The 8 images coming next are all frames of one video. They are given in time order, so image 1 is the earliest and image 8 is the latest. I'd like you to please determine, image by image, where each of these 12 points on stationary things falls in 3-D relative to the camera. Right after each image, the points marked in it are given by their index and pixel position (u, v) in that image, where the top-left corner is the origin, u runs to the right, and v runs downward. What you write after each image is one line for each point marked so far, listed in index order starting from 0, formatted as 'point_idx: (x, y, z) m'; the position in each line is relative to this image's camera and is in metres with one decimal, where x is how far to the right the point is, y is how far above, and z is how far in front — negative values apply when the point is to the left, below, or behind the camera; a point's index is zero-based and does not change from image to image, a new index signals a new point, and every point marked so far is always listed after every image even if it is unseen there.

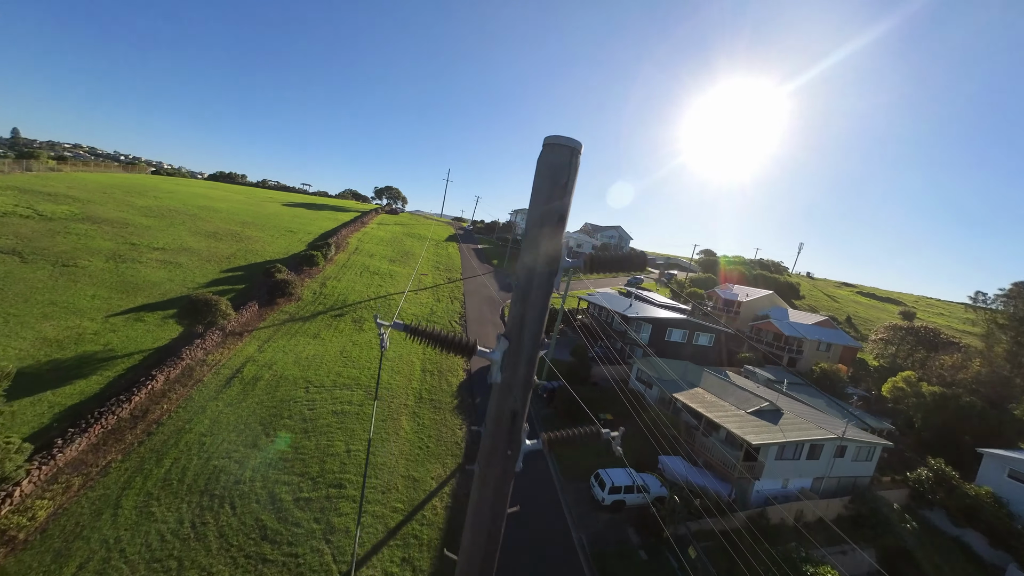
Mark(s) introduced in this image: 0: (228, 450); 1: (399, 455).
0: (-11.3, -6.5, +14.3) m
1: (-5.1, -7.6, +16.3) m
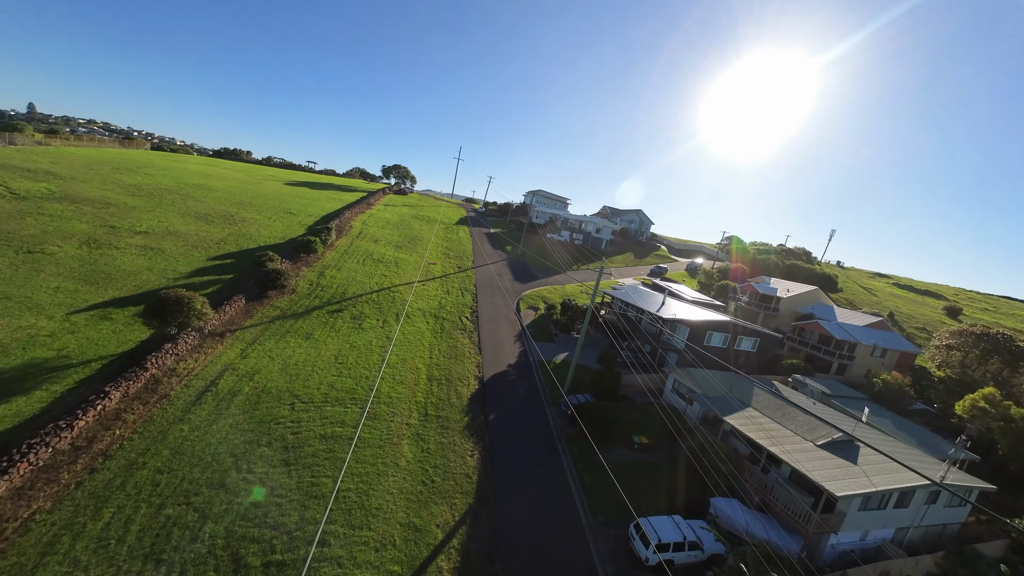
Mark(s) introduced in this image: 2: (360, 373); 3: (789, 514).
0: (-10.5, -6.7, +11.6) m
1: (-4.3, -7.7, +13.5) m
2: (-8.1, -4.5, +19.1) m
3: (+11.4, -9.3, +14.7) m
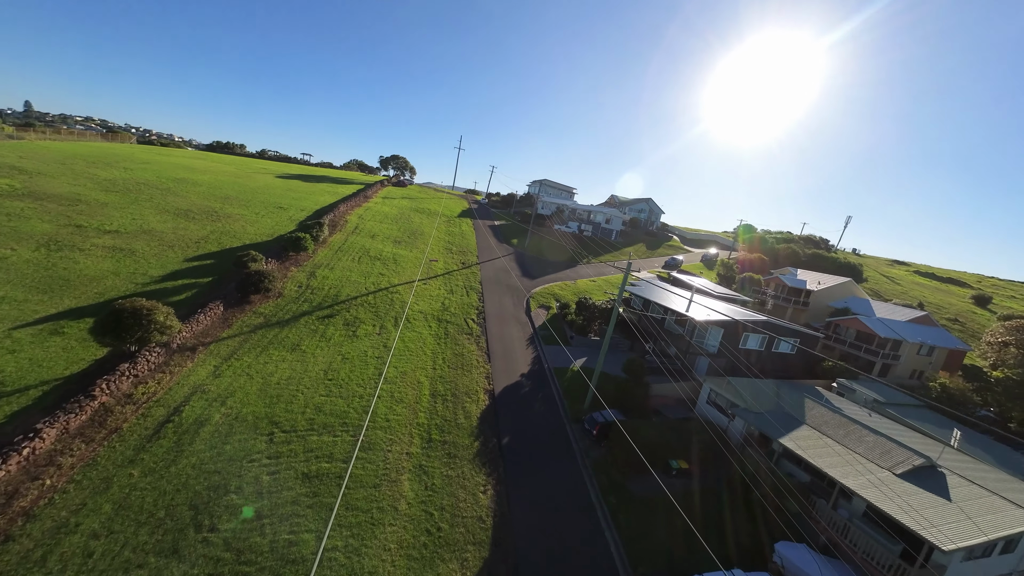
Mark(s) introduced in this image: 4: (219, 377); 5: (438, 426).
0: (-9.7, -7.1, +9.1) m
1: (-3.5, -8.0, +11.0) m
2: (-7.4, -4.8, +16.6) m
3: (+12.2, -9.3, +12.2) m
4: (-12.7, -3.9, +15.6) m
5: (-3.3, -6.1, +16.0) m
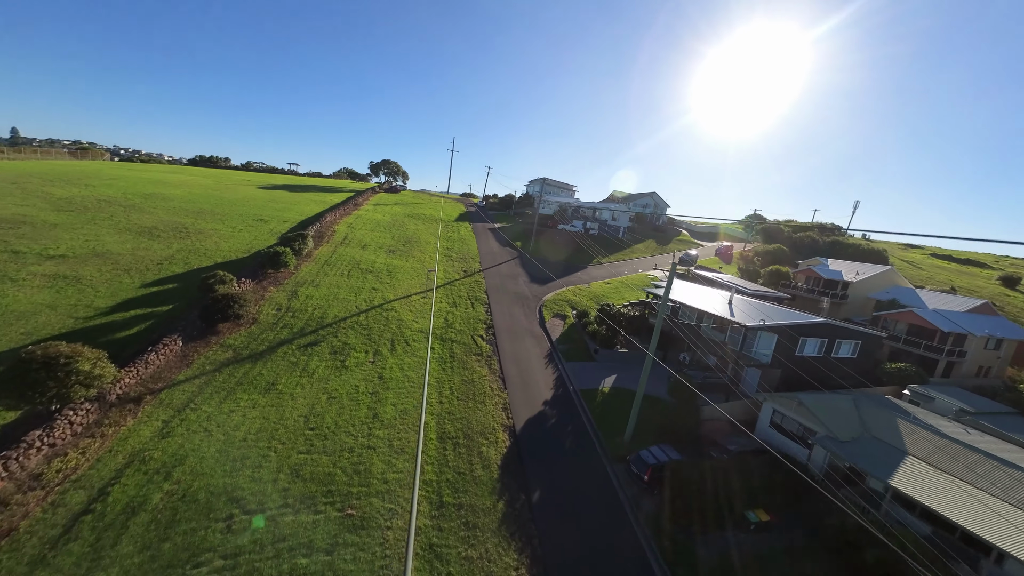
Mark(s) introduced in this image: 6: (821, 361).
0: (-8.5, -8.1, +5.7) m
1: (-2.3, -8.7, +7.6) m
2: (-6.3, -5.7, +13.2) m
3: (+13.4, -9.2, +8.8) m
4: (-11.7, -5.0, +12.2) m
5: (-2.2, -6.9, +12.6) m
6: (+17.2, -4.1, +20.0) m
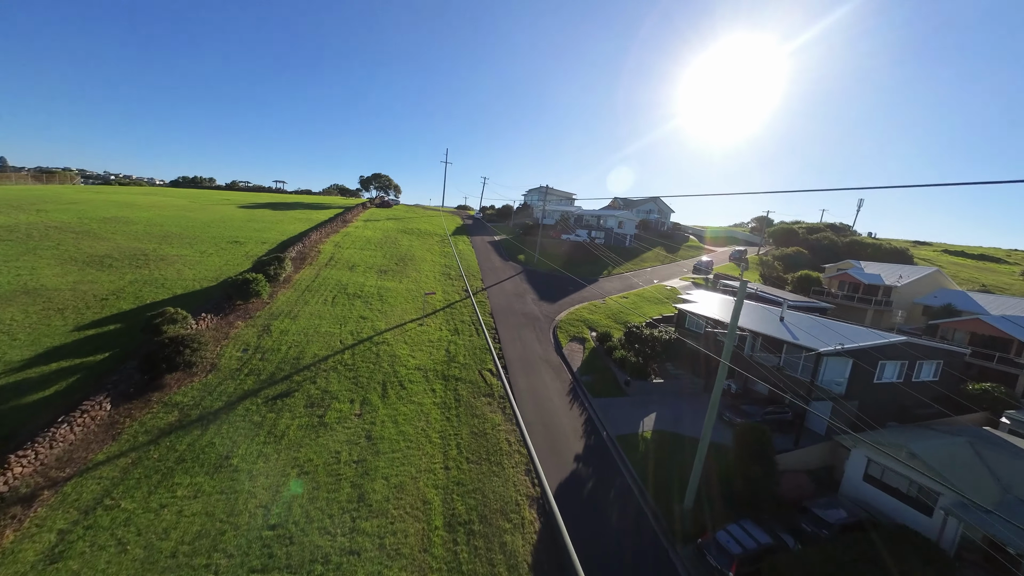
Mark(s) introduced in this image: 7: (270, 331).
0: (-7.4, -9.1, +2.0) m
1: (-1.2, -9.6, +3.9) m
2: (-5.3, -6.9, +9.6) m
3: (+14.6, -9.5, +5.3) m
4: (-10.7, -6.4, +8.5) m
5: (-1.2, -7.9, +9.0) m
6: (+18.1, -4.6, +16.6) m
7: (-12.5, -2.2, +18.7) m
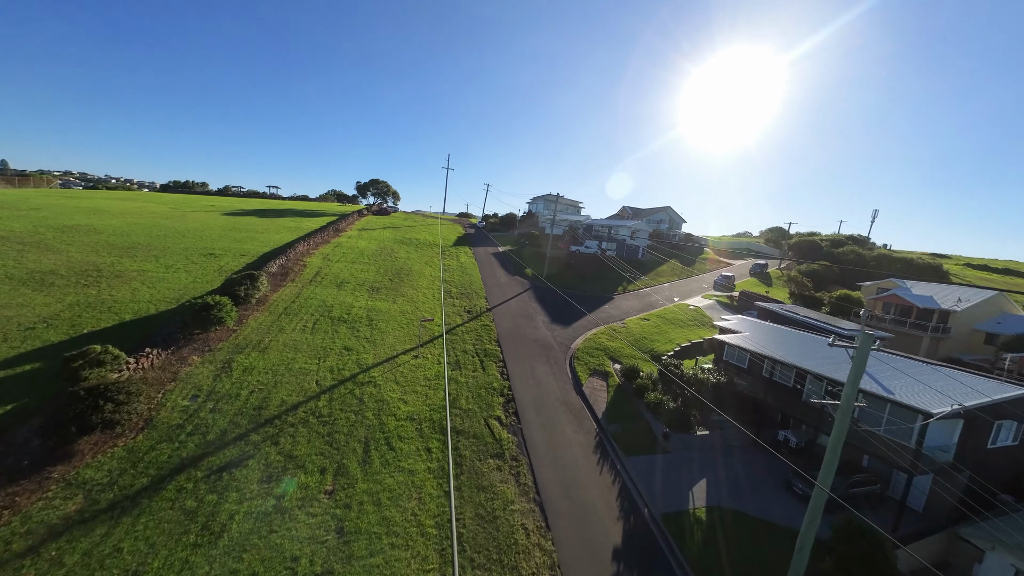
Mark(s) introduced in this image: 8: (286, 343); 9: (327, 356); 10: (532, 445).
0: (-6.9, -10.1, -1.5) m
1: (-0.6, -10.7, +0.4) m
2: (-4.8, -8.0, +6.1) m
3: (+15.1, -10.7, +1.8) m
4: (-10.1, -7.5, +5.1) m
5: (-0.6, -9.0, +5.6) m
6: (+18.6, -6.0, +13.2) m
7: (-11.9, -3.4, +15.3) m
8: (-11.1, -2.7, +17.6) m
9: (-8.8, -3.3, +17.2) m
10: (+0.8, -6.3, +14.4) m
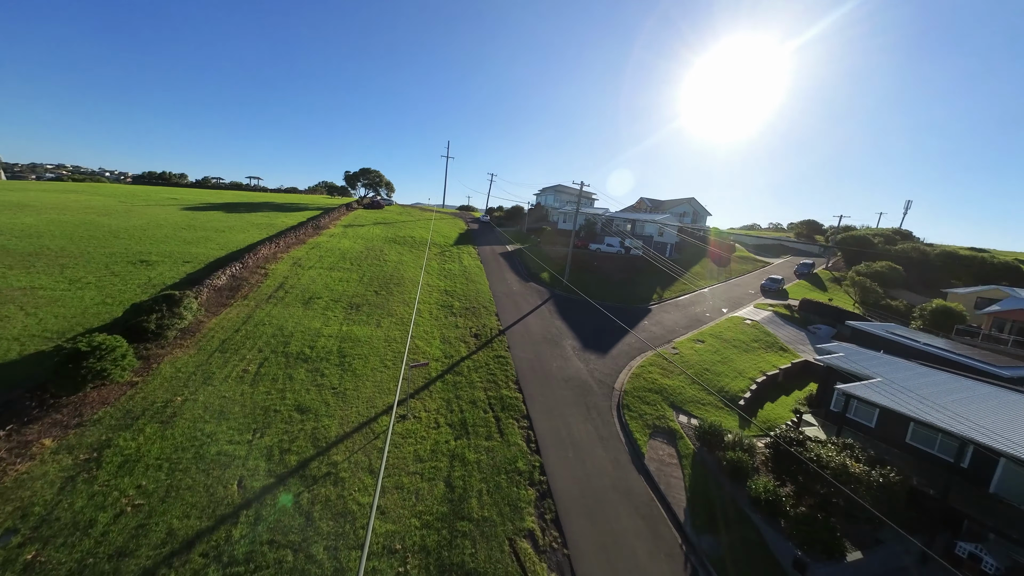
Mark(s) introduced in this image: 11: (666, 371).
0: (-5.8, -11.6, -7.2) m
1: (+0.5, -12.1, -5.2) m
2: (-3.7, -9.3, +0.4) m
3: (+16.2, -12.1, -3.9) m
4: (-9.0, -8.8, -0.7) m
5: (+0.5, -10.4, -0.2) m
6: (+19.8, -7.1, +7.4) m
7: (-10.8, -4.6, +9.5) m
8: (-10.0, -3.8, +11.8) m
9: (-7.7, -4.4, +11.4) m
10: (+1.9, -7.5, +8.6) m
11: (+7.8, -4.2, +18.4) m
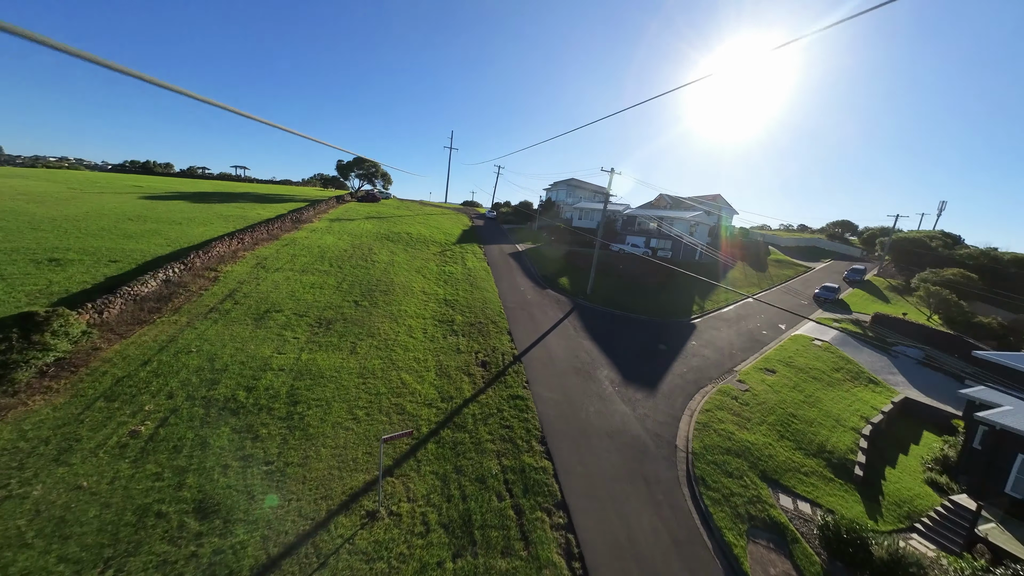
0: (-5.3, -12.2, -11.9) m
1: (+1.0, -12.8, -10.0) m
2: (-3.1, -9.9, -4.4) m
3: (+16.7, -12.9, -8.8) m
4: (-8.4, -9.4, -5.4) m
5: (+1.1, -11.0, -4.9) m
6: (+20.4, -8.0, +2.5) m
7: (-10.1, -5.0, +4.8) m
8: (-9.3, -4.3, +7.0) m
9: (-7.0, -4.9, +6.6) m
10: (+2.6, -8.1, +3.8) m
11: (+8.6, -4.9, +13.5) m
